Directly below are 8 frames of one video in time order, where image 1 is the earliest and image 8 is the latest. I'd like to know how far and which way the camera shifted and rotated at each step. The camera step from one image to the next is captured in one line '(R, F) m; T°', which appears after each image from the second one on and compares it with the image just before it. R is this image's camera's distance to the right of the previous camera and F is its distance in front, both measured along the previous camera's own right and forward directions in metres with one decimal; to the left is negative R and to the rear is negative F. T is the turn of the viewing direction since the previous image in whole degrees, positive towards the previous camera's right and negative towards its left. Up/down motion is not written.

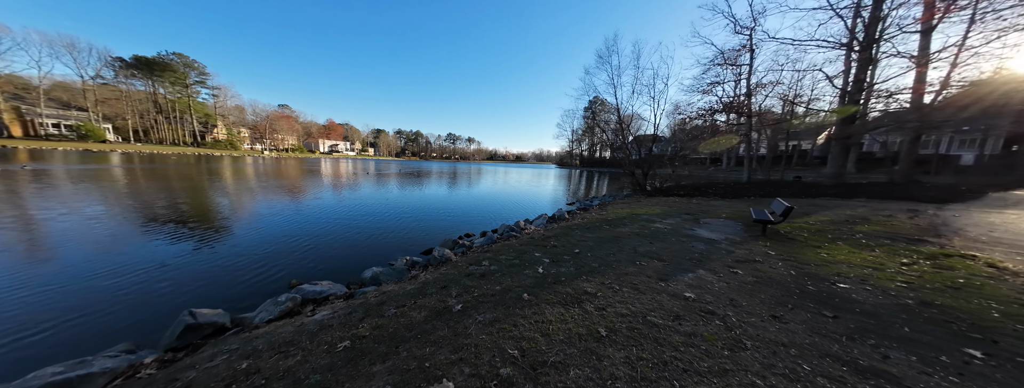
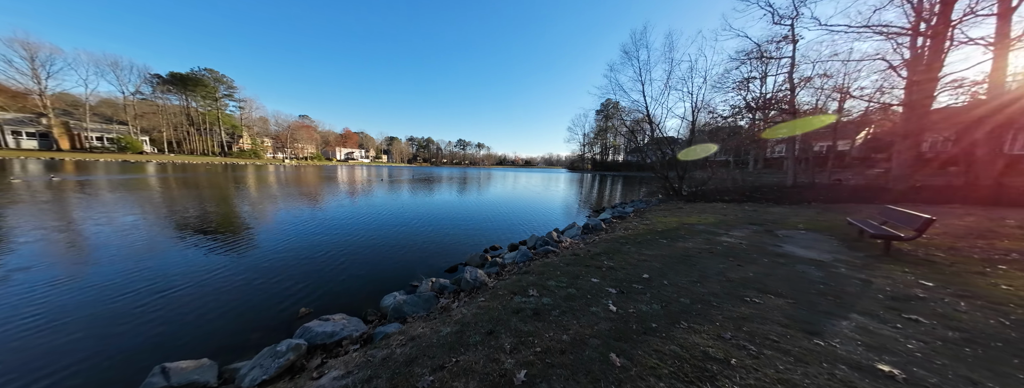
(-0.6, +0.8) m; -3°
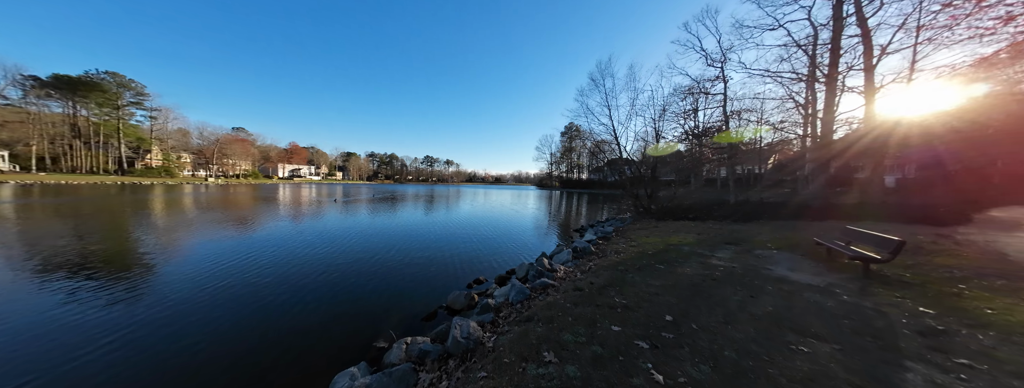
(-0.4, +0.6) m; +8°
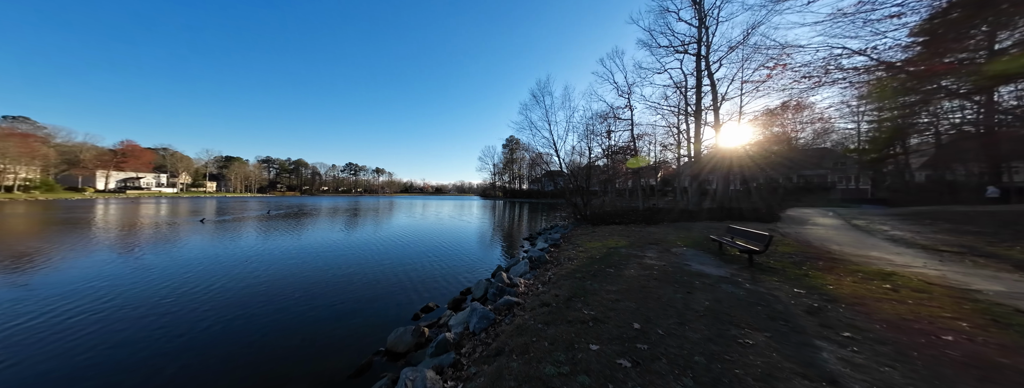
(-0.3, +0.4) m; +16°
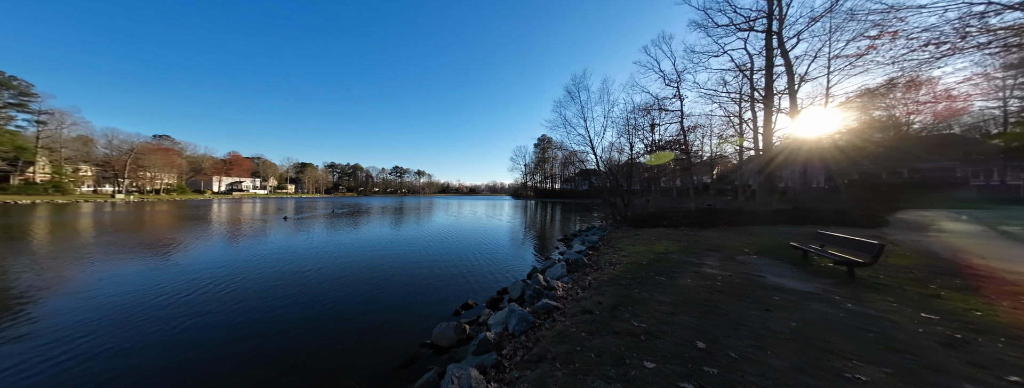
(-0.1, +0.1) m; -9°
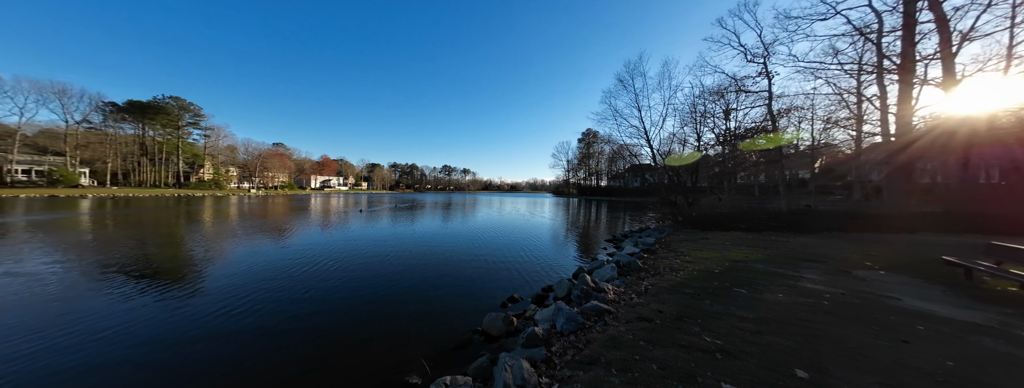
(-0.1, 0.0) m; -11°
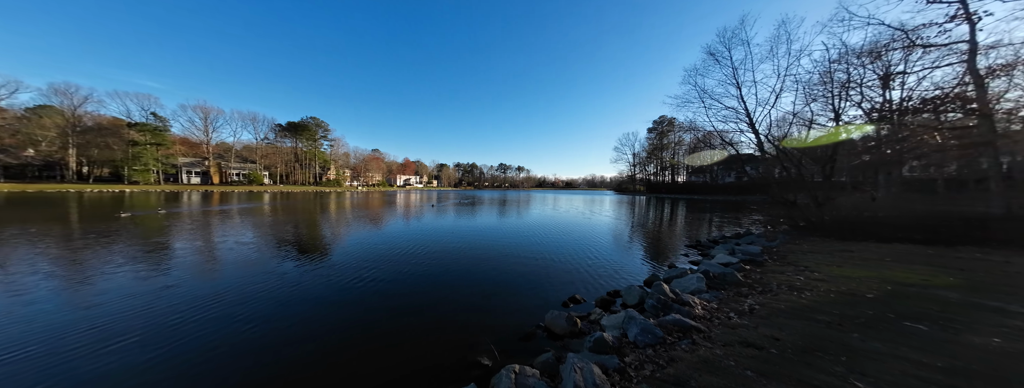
(-0.1, +0.1) m; -15°
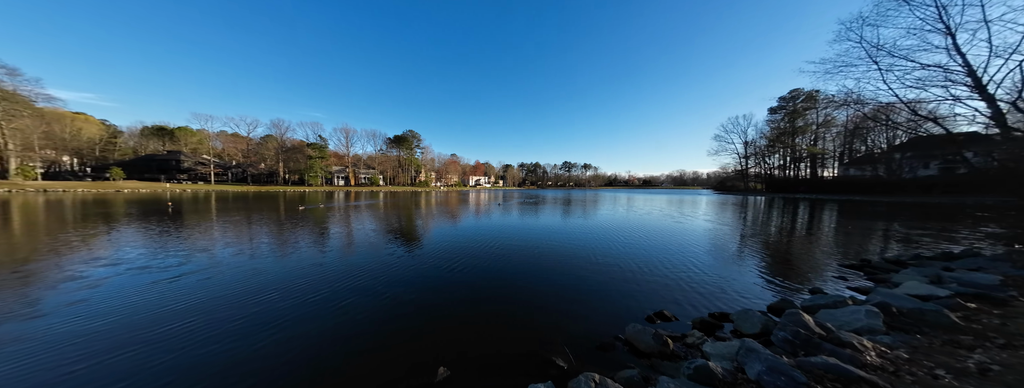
(-0.2, 0.0) m; -17°
